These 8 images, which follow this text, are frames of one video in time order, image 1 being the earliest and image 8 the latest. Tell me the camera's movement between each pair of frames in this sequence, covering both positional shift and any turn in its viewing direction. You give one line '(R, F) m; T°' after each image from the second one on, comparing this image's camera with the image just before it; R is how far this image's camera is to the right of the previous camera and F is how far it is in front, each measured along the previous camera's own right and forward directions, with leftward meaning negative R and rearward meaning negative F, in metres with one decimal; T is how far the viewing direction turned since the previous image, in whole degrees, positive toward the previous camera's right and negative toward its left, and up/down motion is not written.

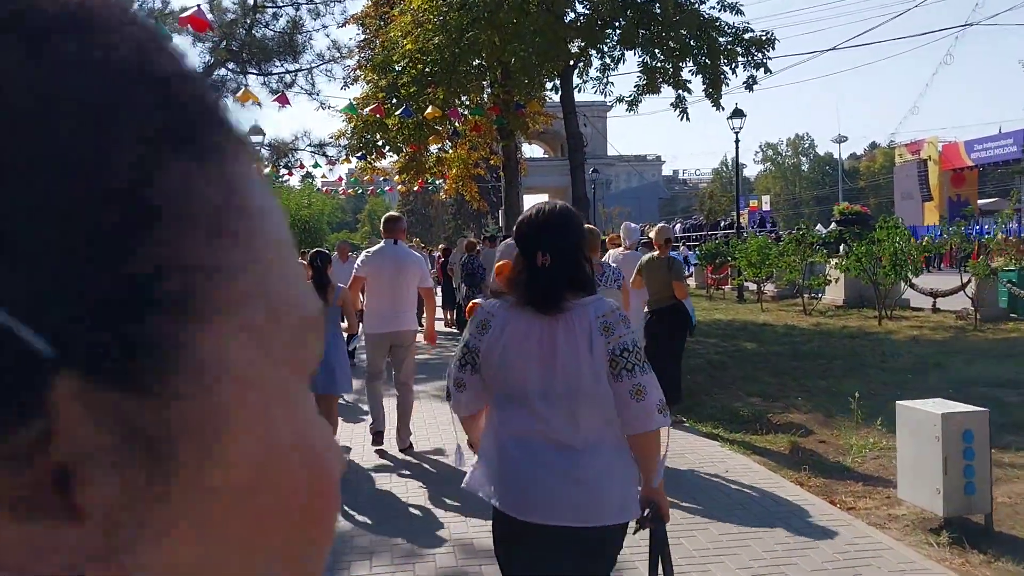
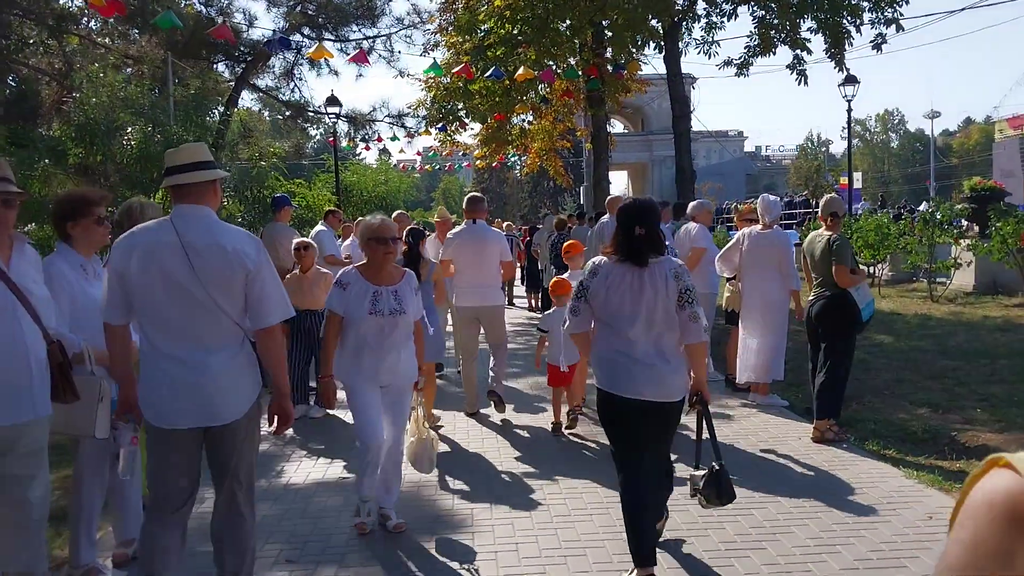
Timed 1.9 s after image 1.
(-0.3, +1.2) m; -5°
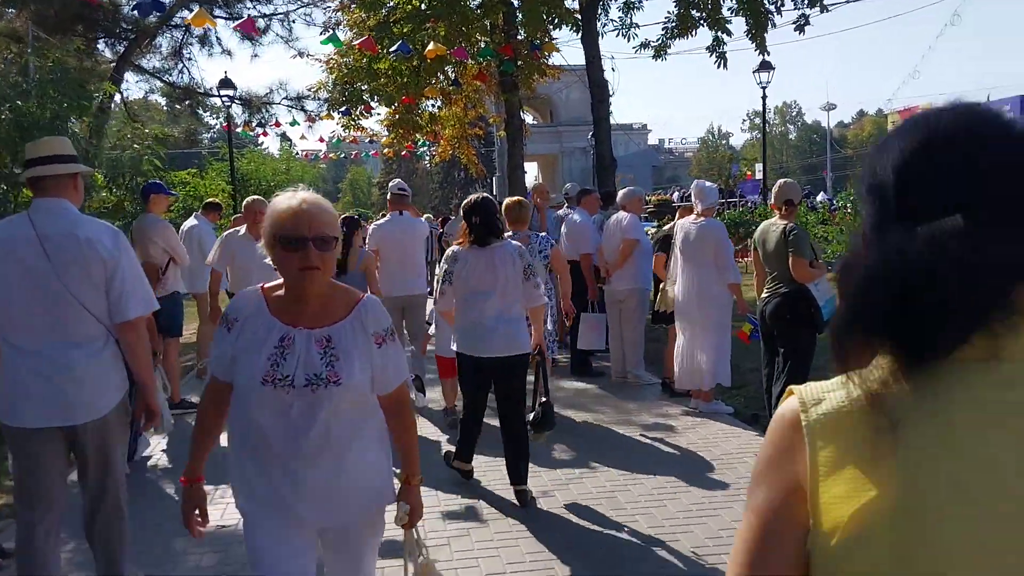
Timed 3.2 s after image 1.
(0.0, +0.8) m; +6°
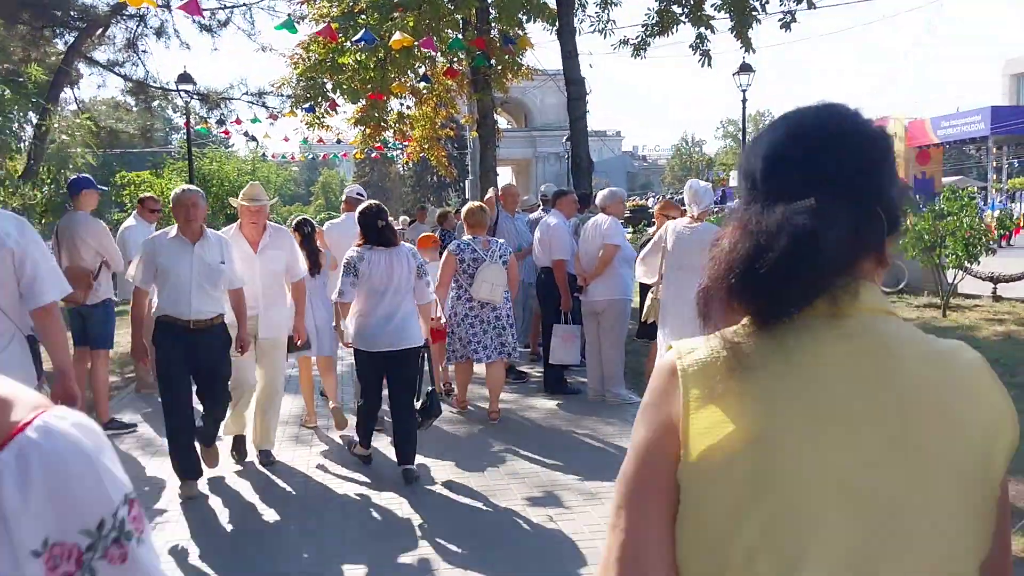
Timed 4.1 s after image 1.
(0.0, +0.7) m; +2°
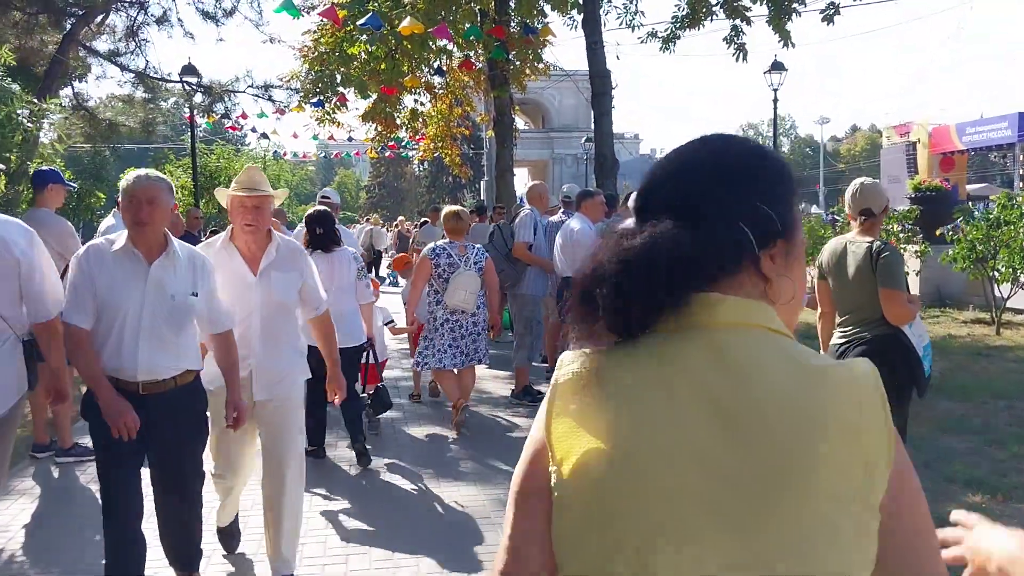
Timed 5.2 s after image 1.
(0.0, +0.8) m; -1°
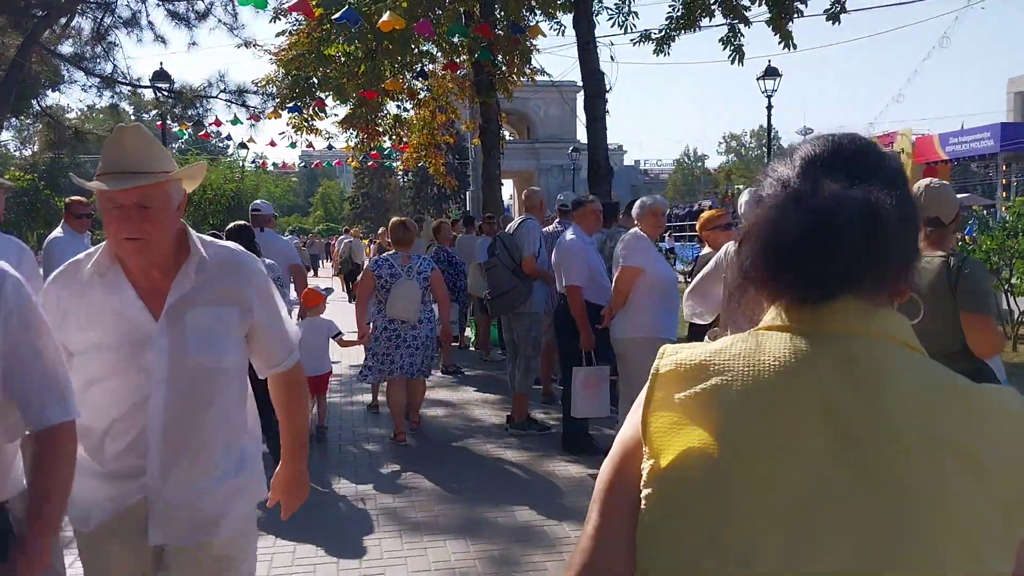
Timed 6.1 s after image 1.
(0.0, +0.6) m; +1°
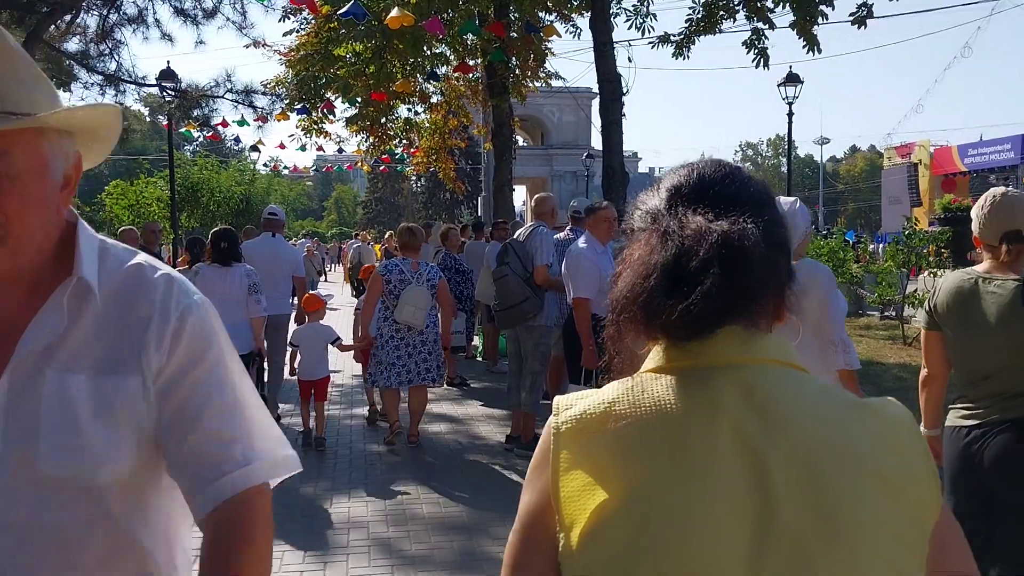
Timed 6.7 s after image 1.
(0.0, +0.4) m; -1°
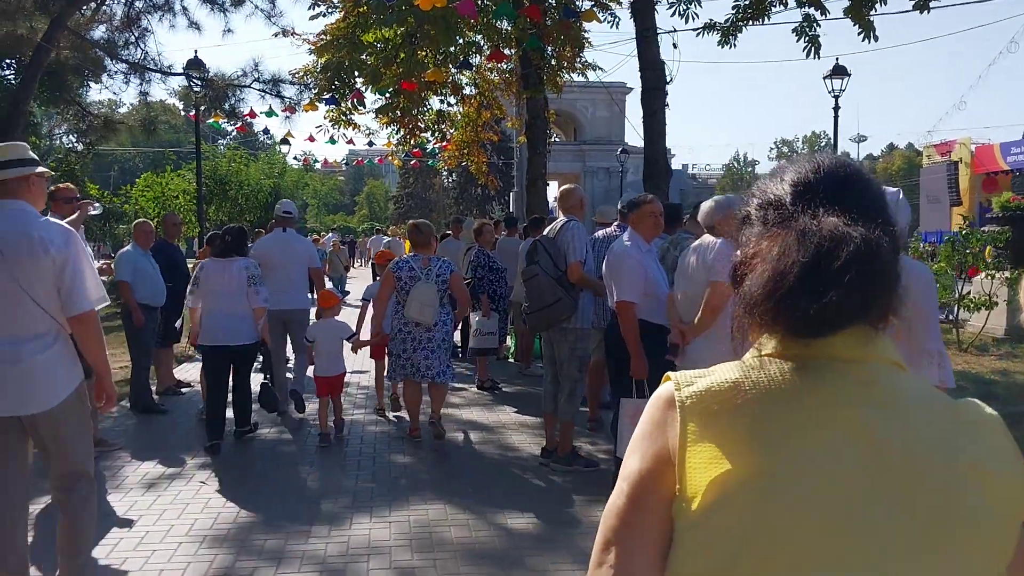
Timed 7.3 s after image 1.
(0.0, +0.5) m; -2°
